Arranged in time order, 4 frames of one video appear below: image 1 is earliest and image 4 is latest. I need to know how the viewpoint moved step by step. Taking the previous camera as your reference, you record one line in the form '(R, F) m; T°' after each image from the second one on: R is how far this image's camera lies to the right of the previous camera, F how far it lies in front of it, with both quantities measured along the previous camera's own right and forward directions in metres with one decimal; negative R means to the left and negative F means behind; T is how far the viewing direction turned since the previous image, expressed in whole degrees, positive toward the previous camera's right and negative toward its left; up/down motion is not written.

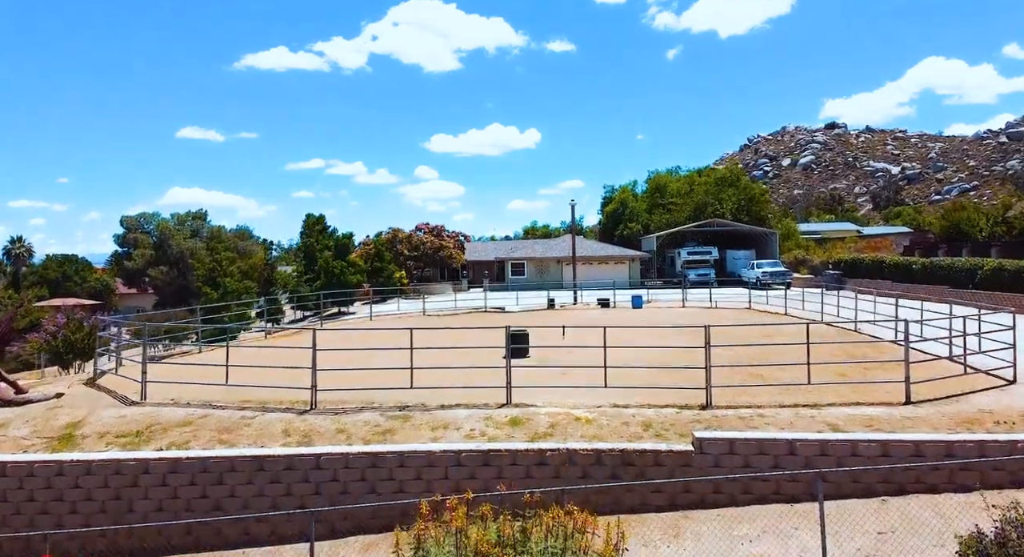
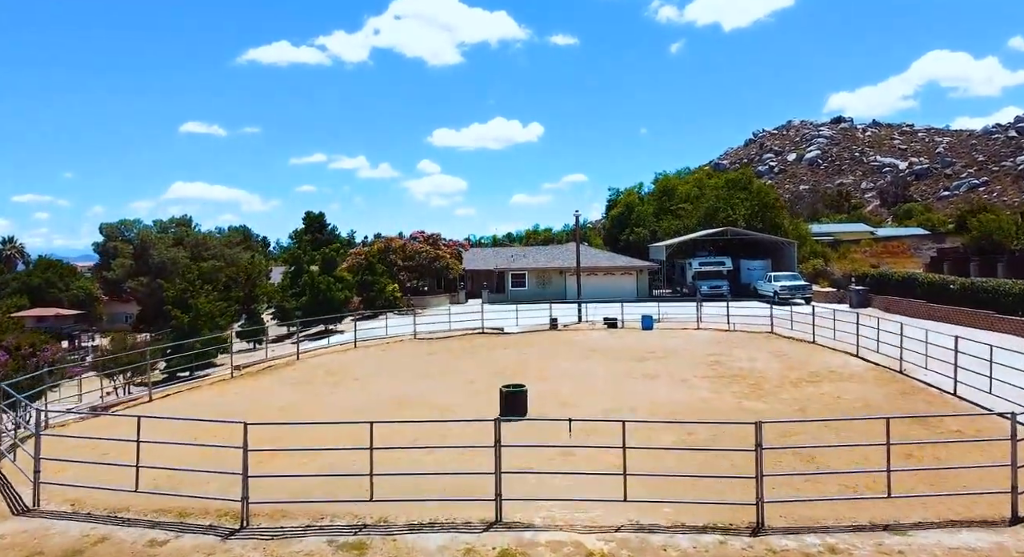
(+0.1, +1.6) m; 0°
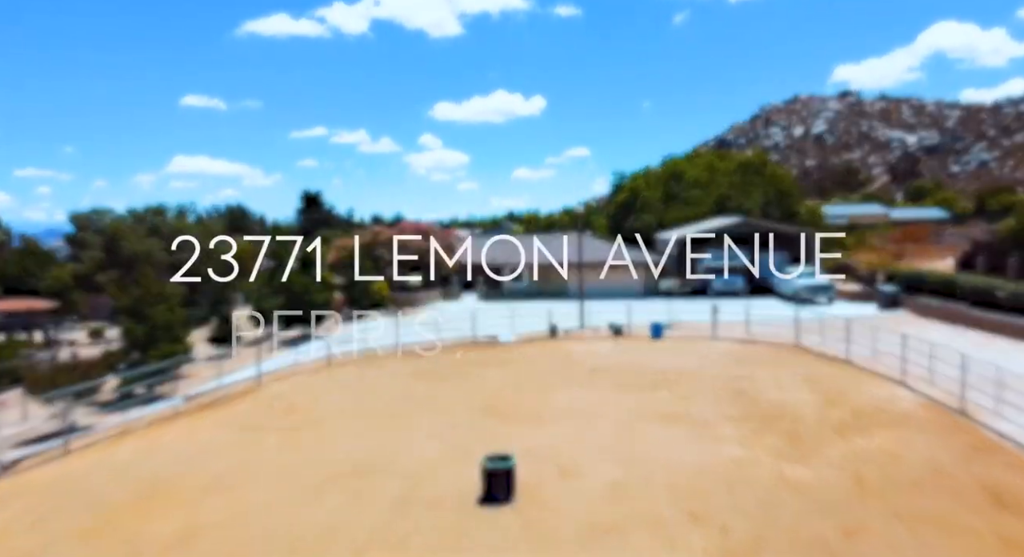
(+0.2, +1.8) m; 0°
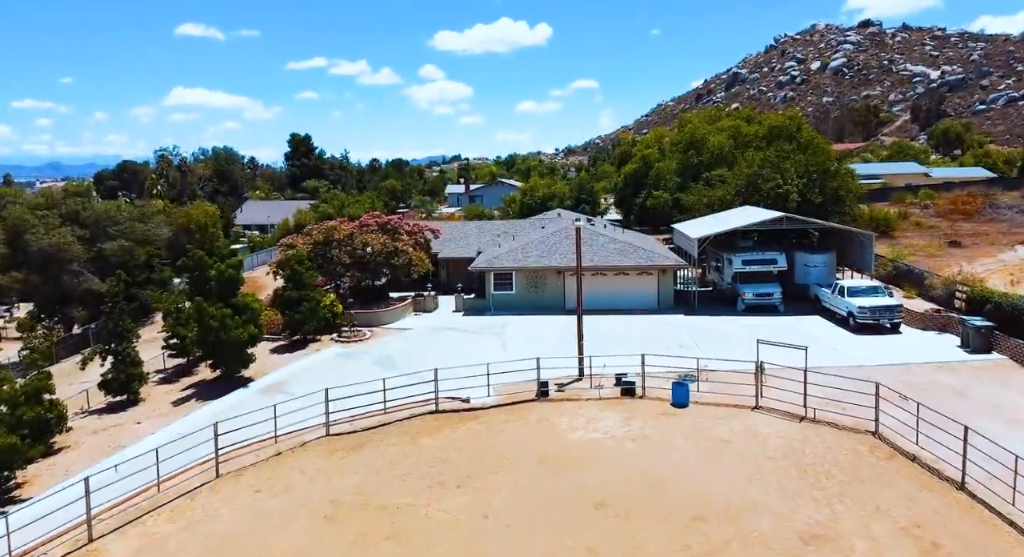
(+0.6, +4.3) m; 0°
